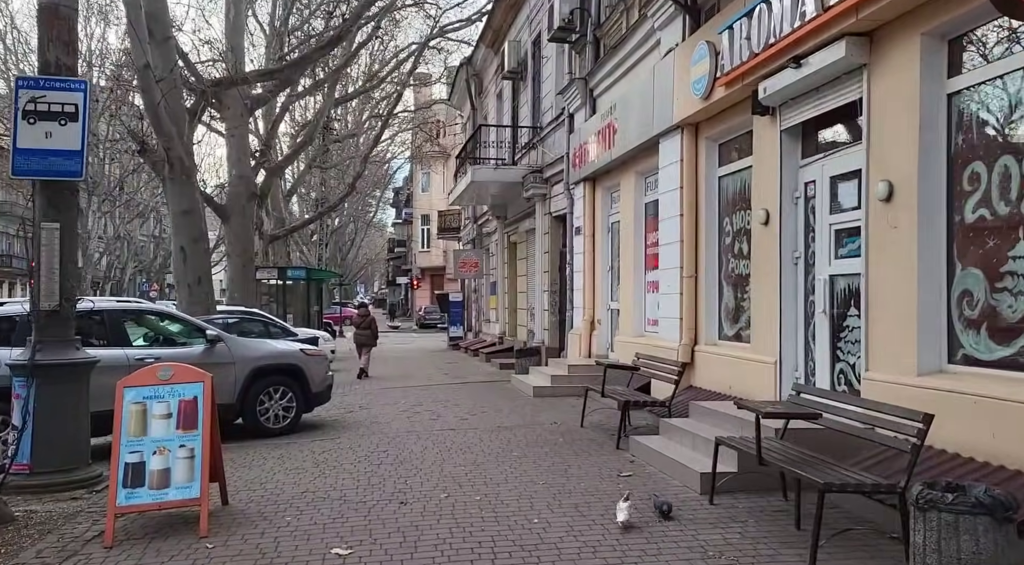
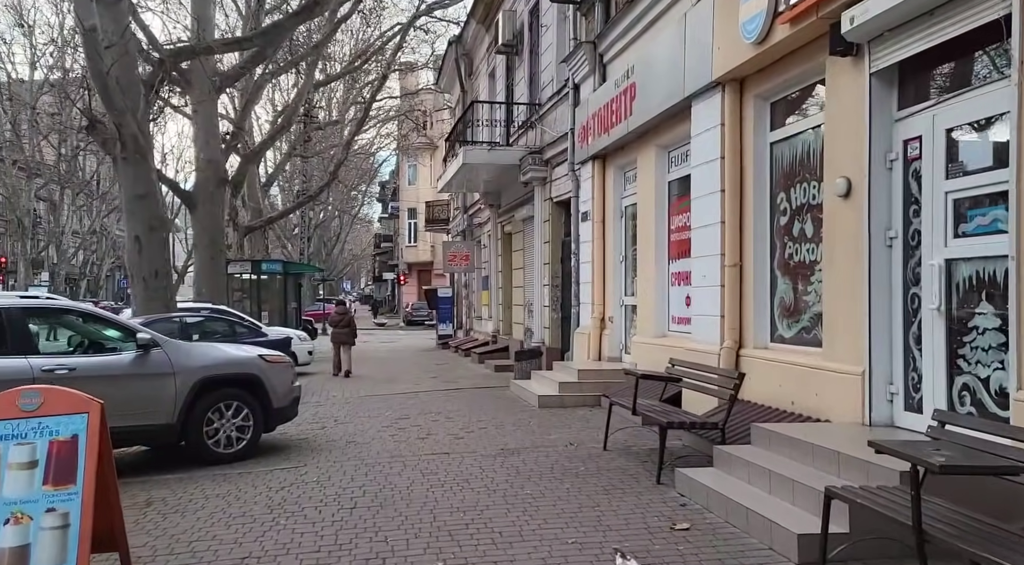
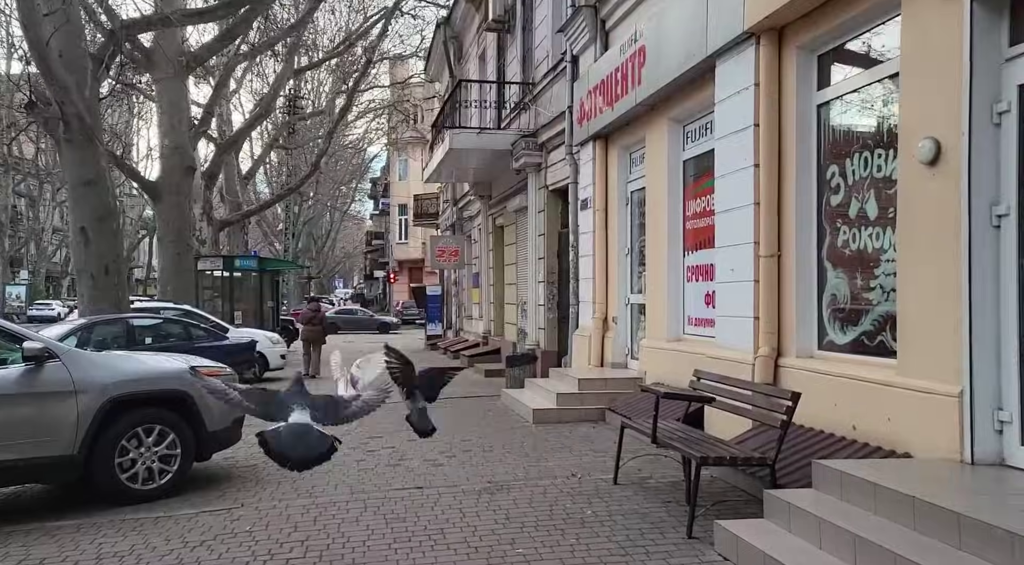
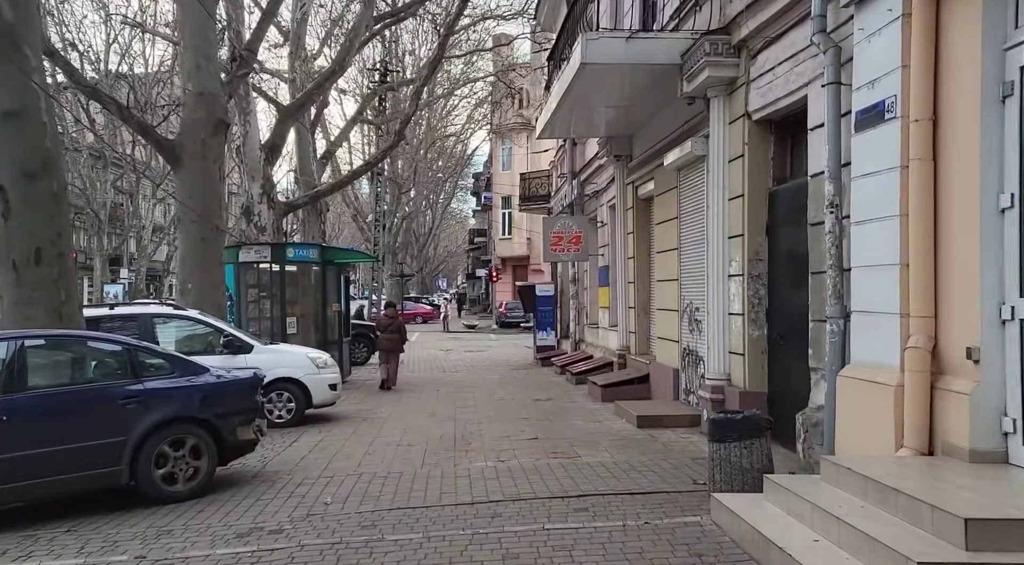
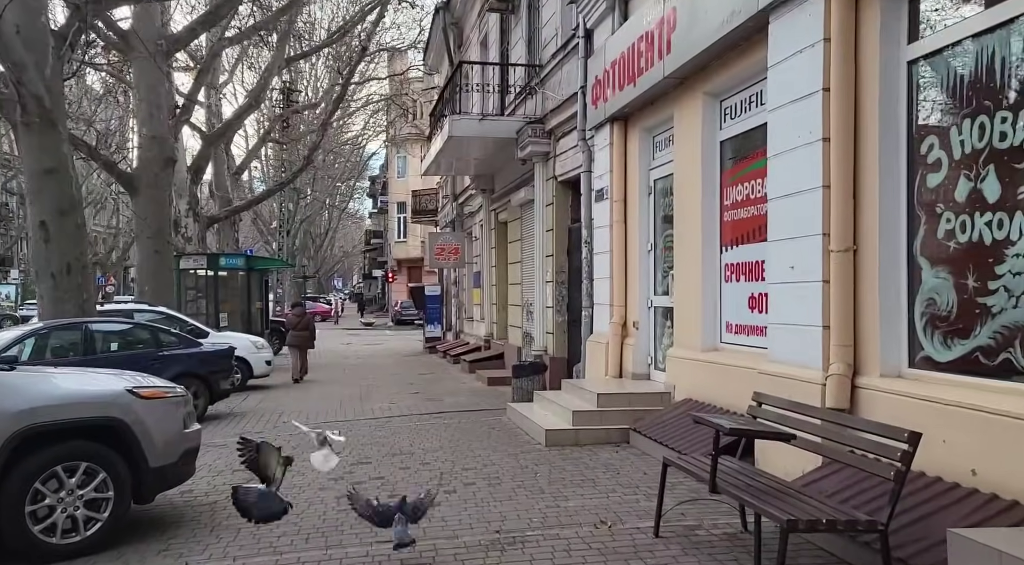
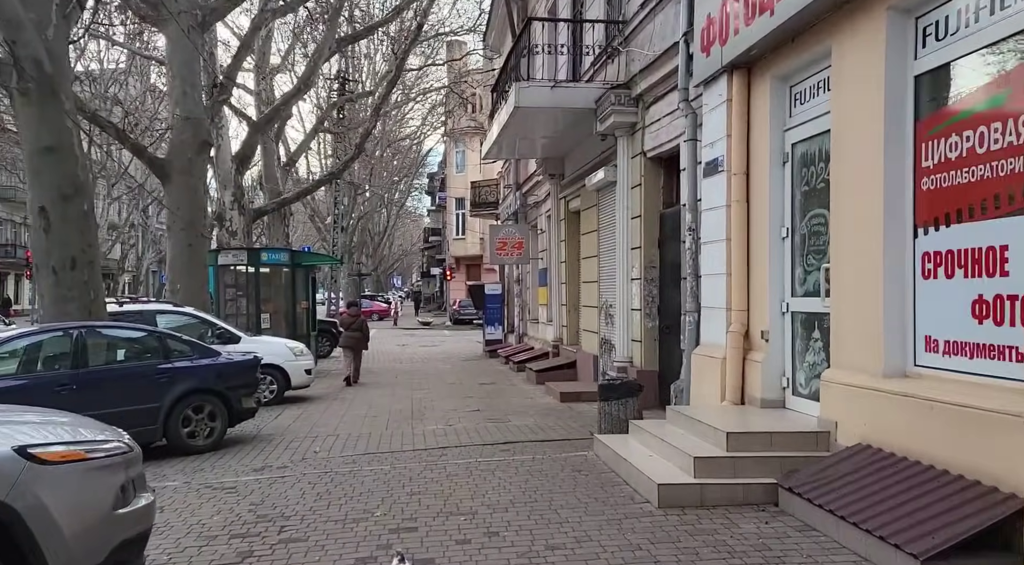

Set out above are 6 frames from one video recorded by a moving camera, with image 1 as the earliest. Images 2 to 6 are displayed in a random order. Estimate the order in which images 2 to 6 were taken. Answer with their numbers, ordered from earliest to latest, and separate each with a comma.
2, 3, 5, 6, 4
